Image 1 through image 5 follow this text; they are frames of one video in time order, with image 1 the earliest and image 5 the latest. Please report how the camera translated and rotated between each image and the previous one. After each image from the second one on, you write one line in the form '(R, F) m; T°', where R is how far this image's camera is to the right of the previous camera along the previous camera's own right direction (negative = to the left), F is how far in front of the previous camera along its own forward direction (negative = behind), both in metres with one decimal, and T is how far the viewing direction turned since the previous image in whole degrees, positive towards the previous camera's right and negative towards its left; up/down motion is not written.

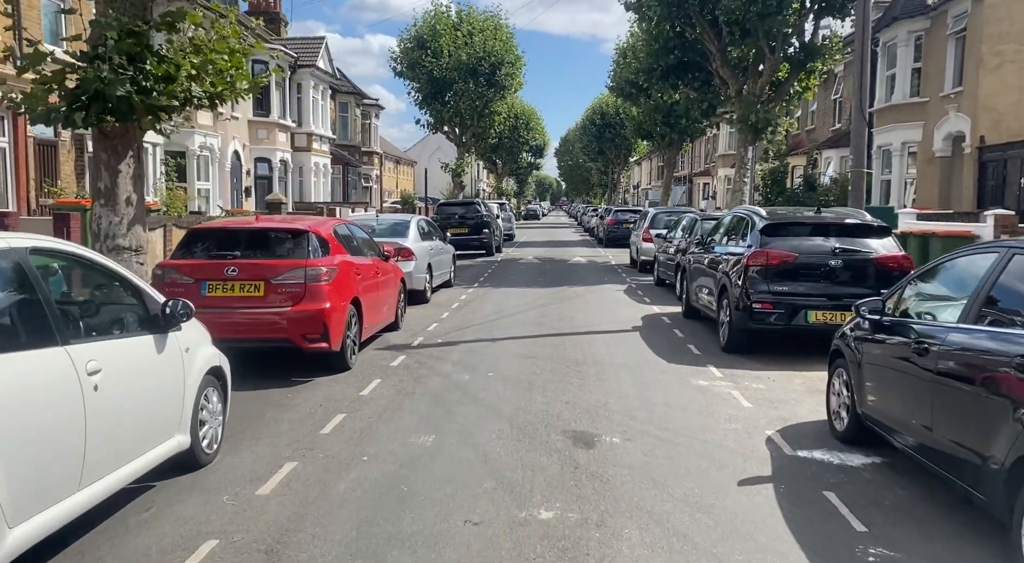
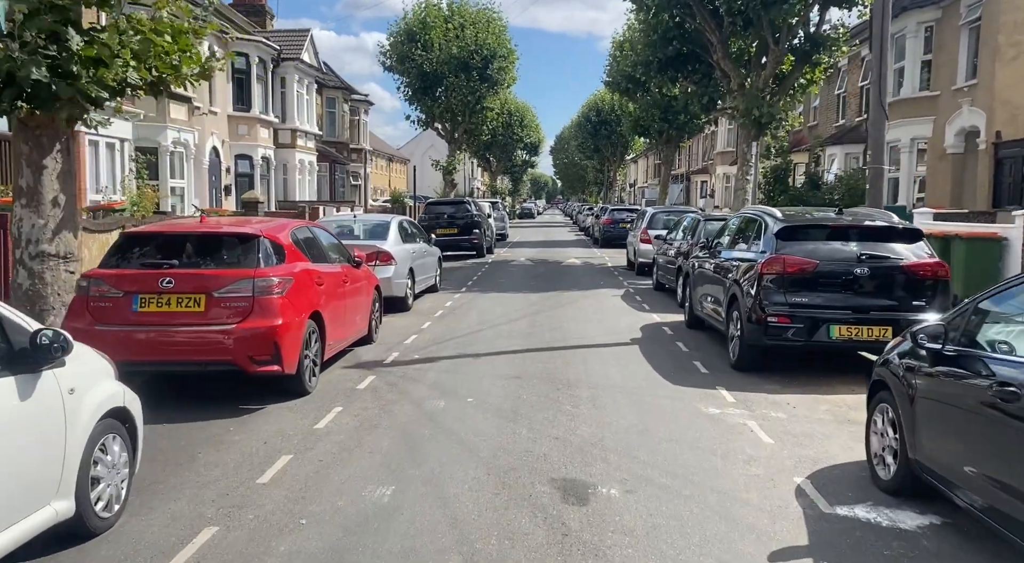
(+0.1, +1.0) m; 0°
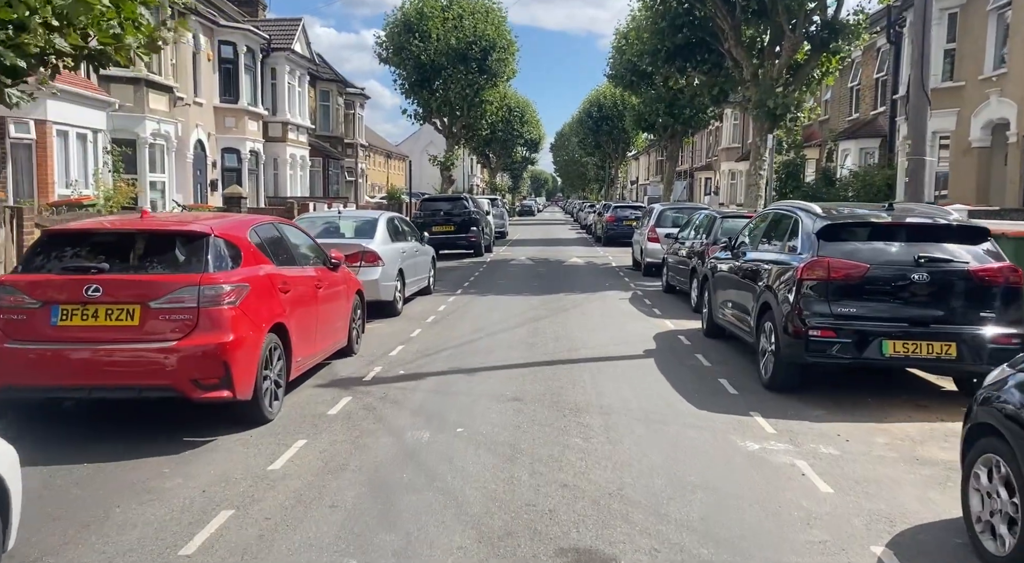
(0.0, +1.1) m; 0°
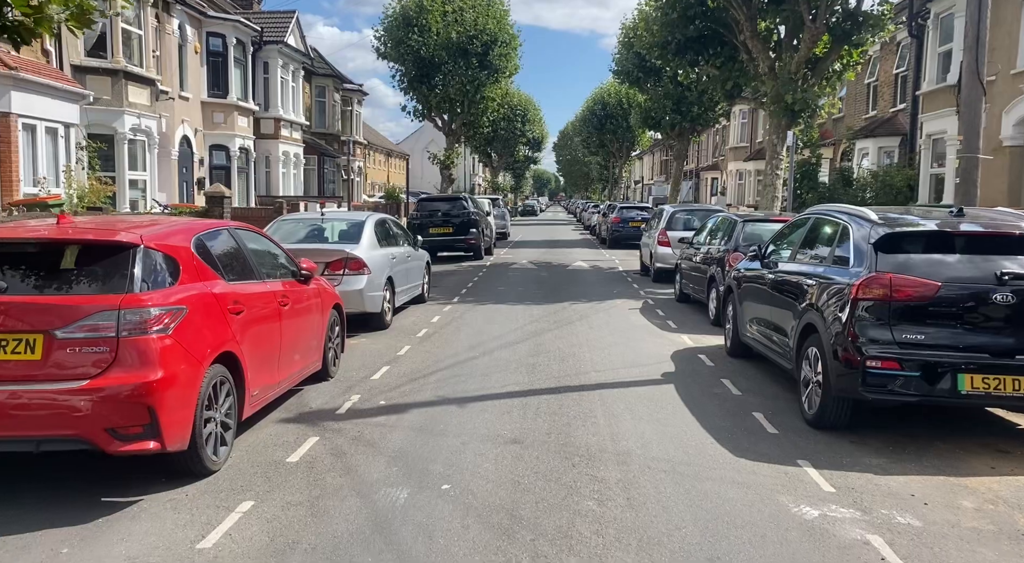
(0.0, +1.1) m; 0°
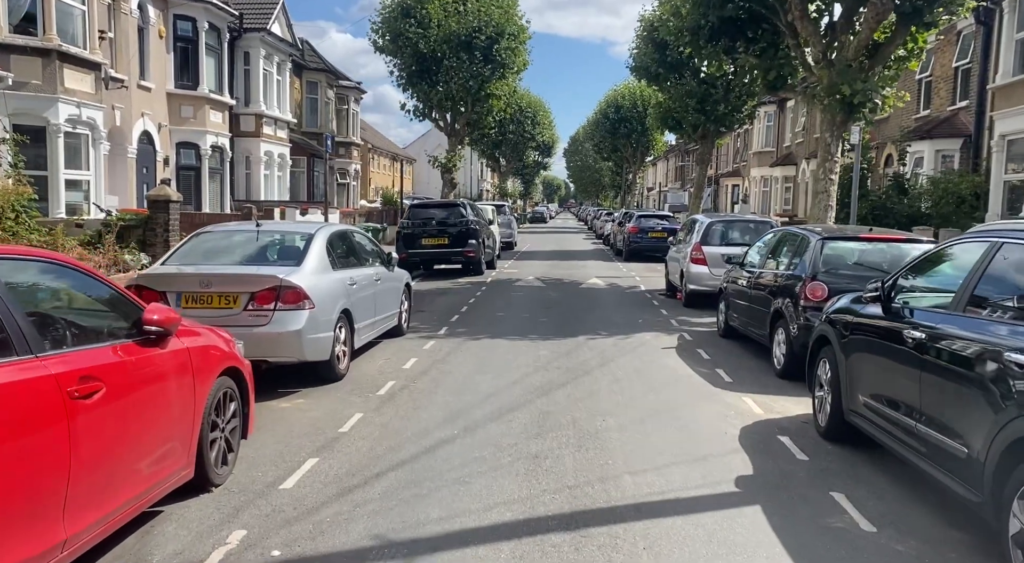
(+0.1, +2.8) m; -1°
